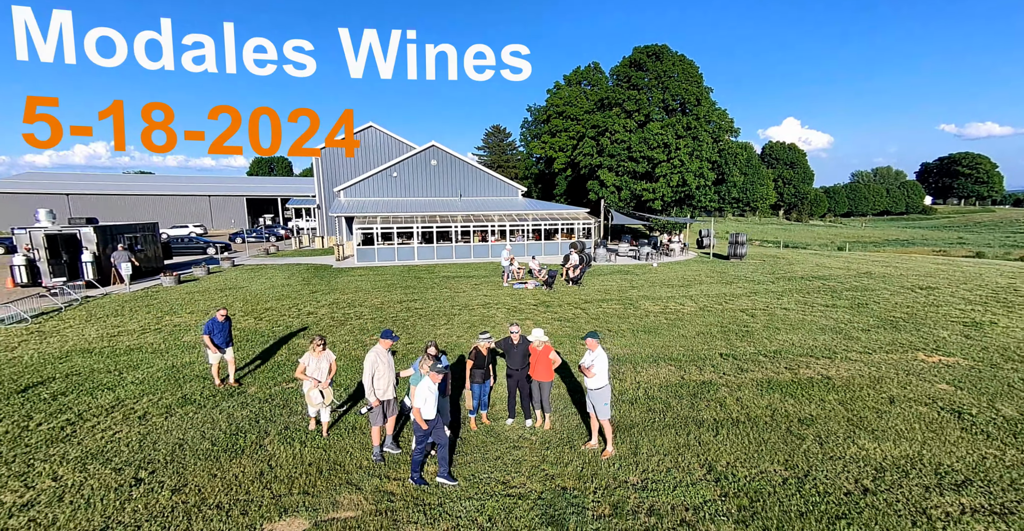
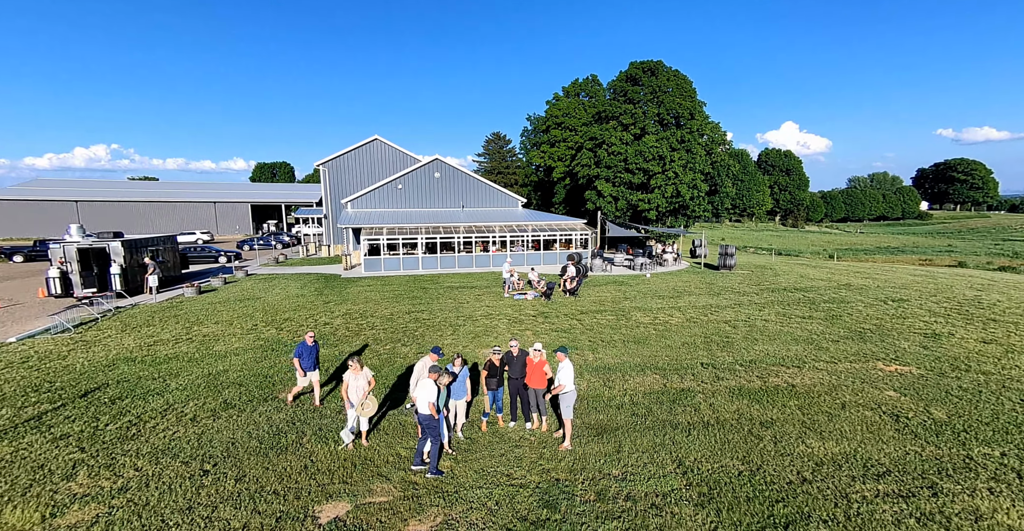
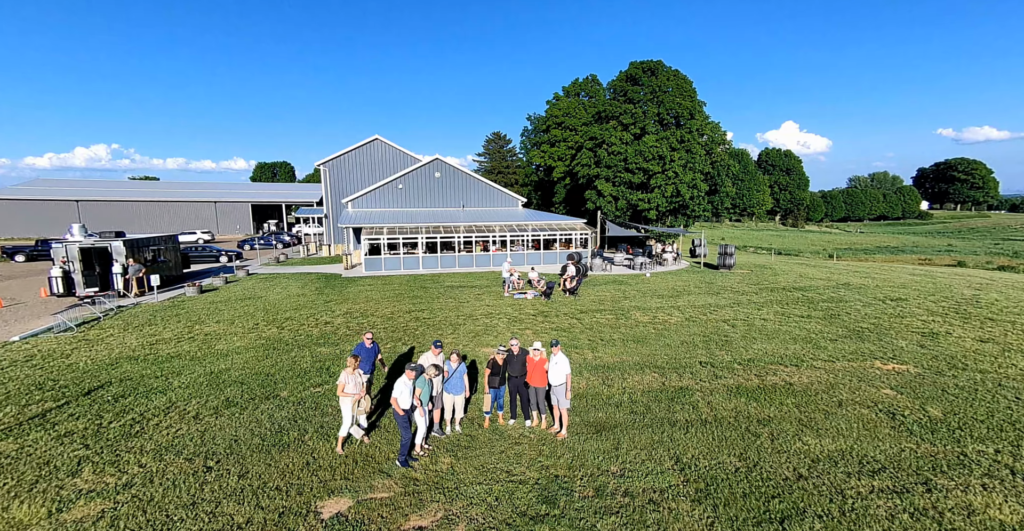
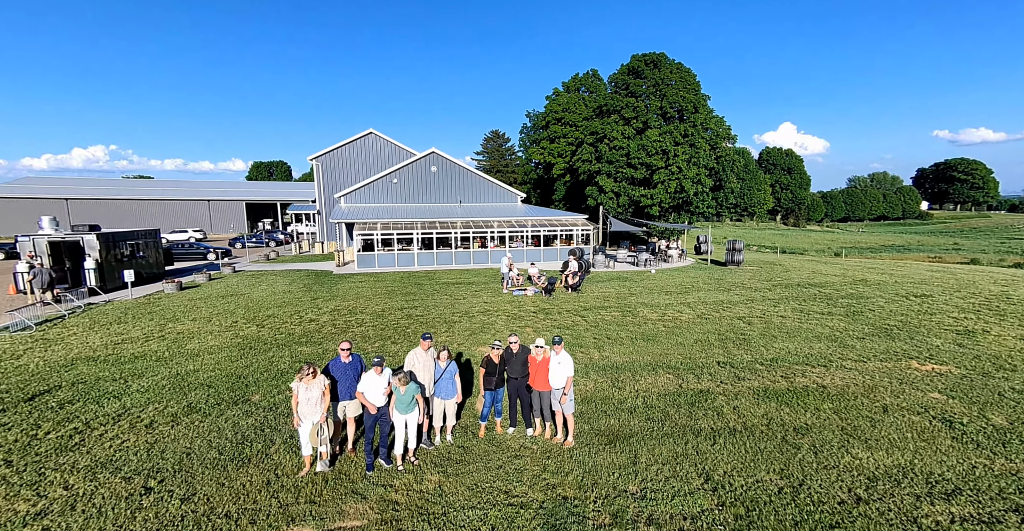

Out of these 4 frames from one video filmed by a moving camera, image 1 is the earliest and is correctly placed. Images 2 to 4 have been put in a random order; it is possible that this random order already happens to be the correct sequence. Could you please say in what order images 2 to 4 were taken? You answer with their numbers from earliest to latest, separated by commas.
2, 3, 4
